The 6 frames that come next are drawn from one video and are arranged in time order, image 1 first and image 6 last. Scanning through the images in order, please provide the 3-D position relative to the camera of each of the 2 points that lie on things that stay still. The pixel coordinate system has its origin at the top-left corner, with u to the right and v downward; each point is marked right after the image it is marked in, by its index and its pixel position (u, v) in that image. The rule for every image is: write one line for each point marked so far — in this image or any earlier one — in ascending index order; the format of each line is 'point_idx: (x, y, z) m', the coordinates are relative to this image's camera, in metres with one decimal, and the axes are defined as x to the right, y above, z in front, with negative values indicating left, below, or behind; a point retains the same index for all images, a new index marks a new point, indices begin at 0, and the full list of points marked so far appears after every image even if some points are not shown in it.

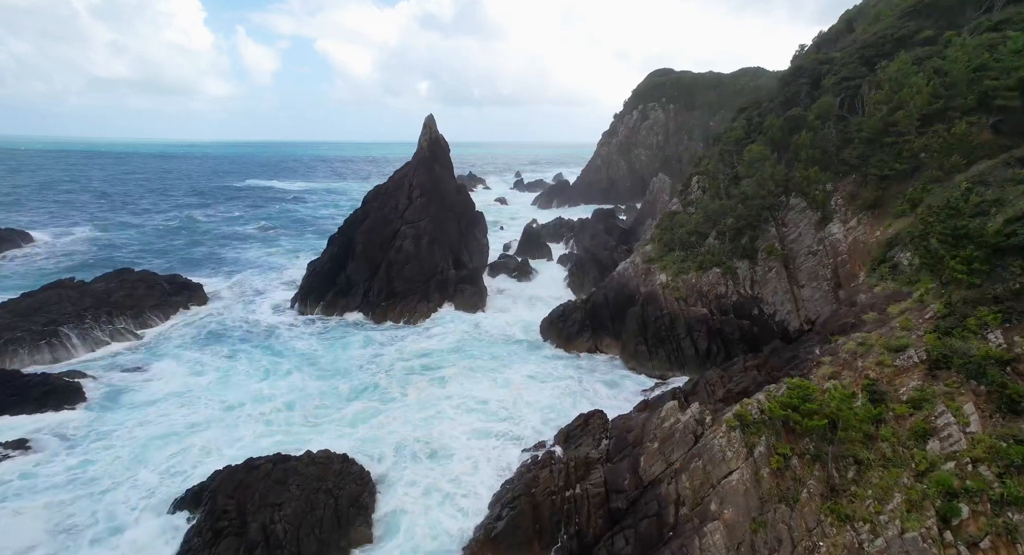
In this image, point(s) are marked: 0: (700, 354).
0: (+7.2, -3.0, +19.7) m
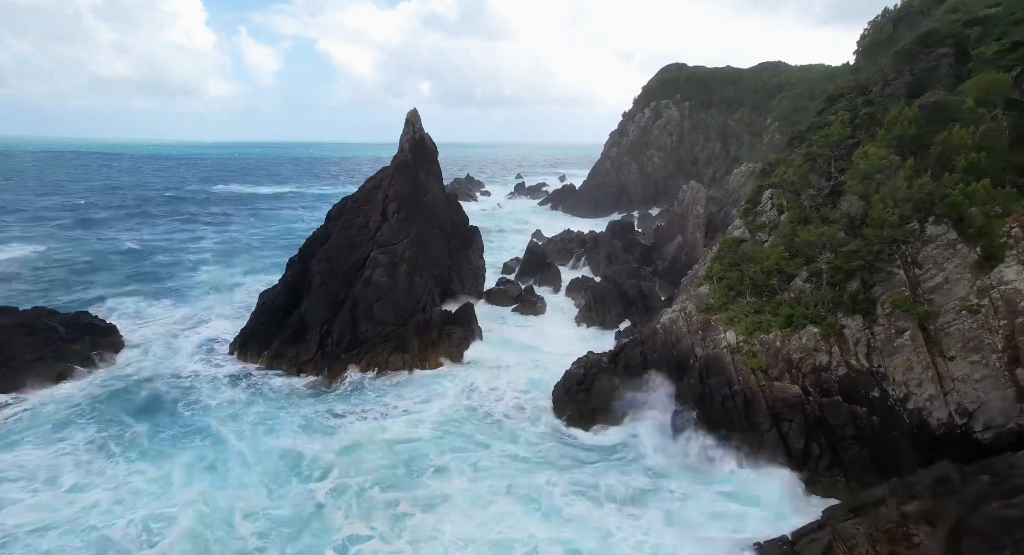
0: (+7.3, -4.6, +13.3) m
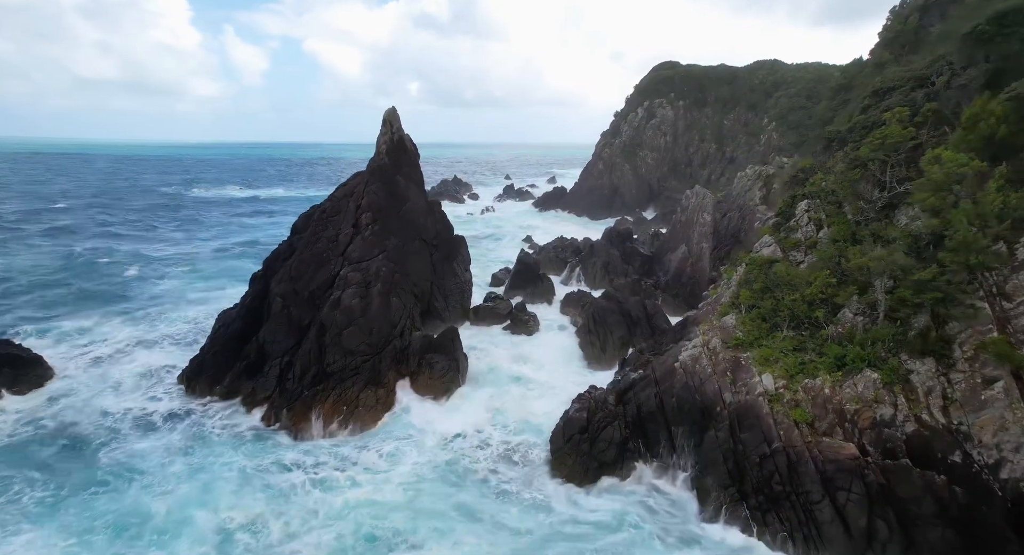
0: (+7.1, -5.4, +10.7) m
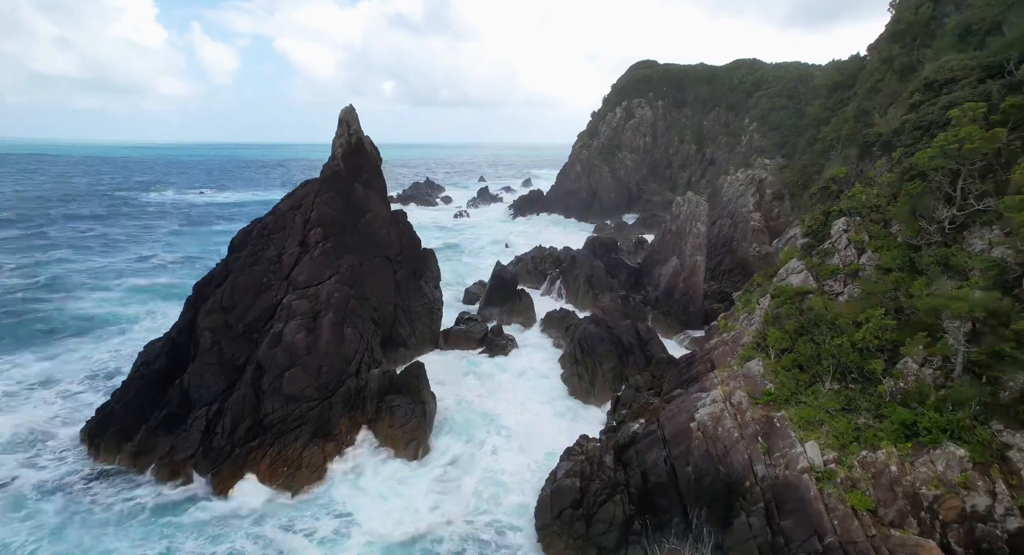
0: (+6.7, -6.2, +8.1) m
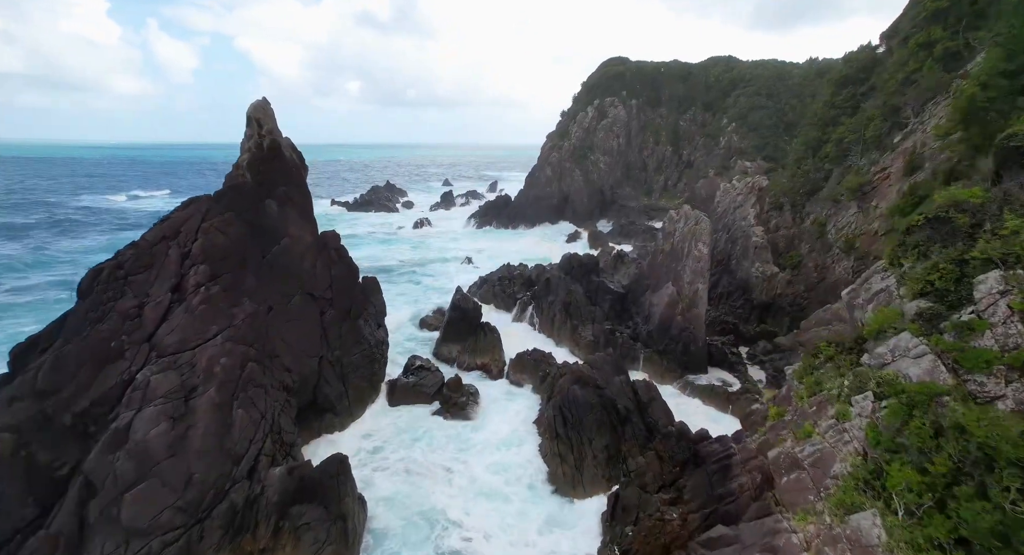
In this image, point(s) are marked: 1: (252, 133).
0: (+6.3, -7.4, +3.5) m
1: (-8.8, +4.8, +17.1) m
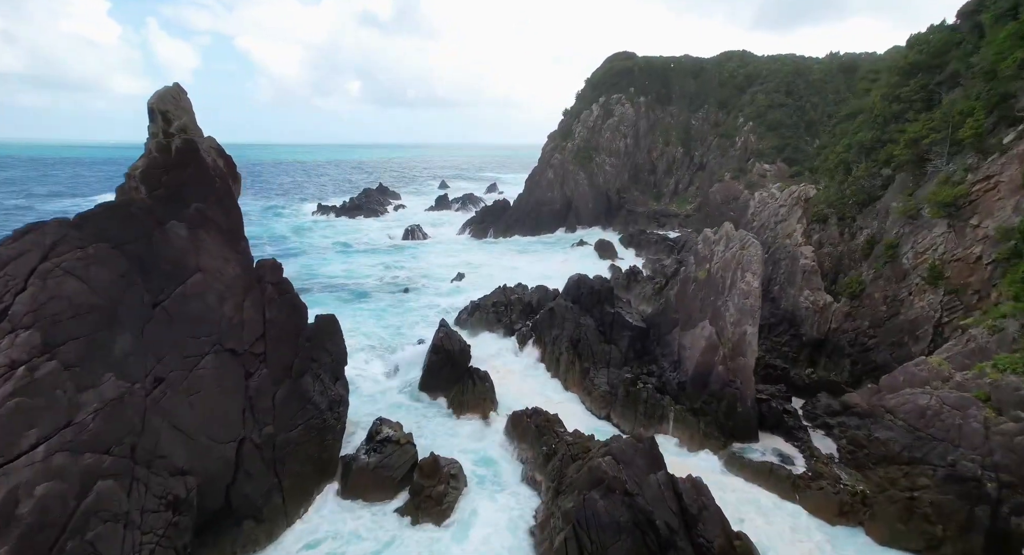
0: (+6.1, -8.7, -1.3) m
1: (-8.9, +3.5, +12.4) m
